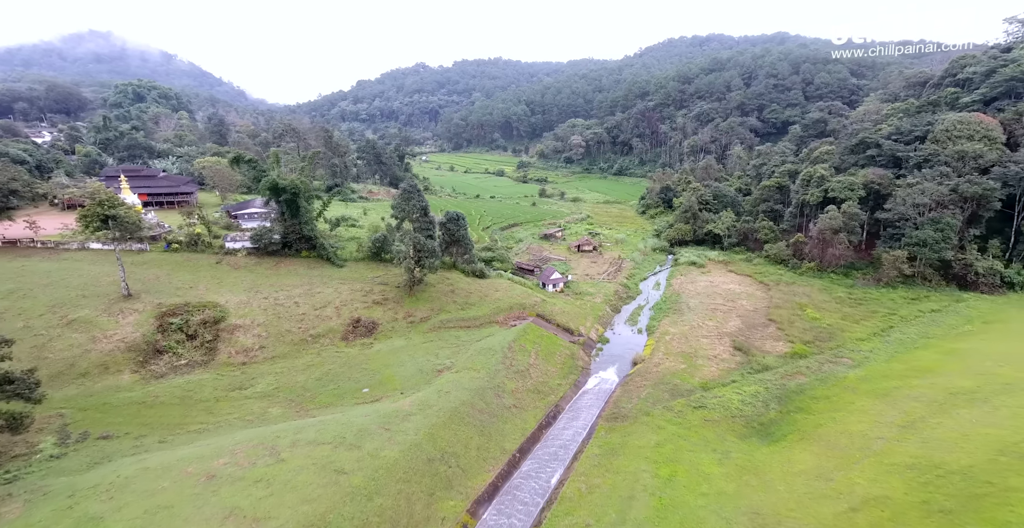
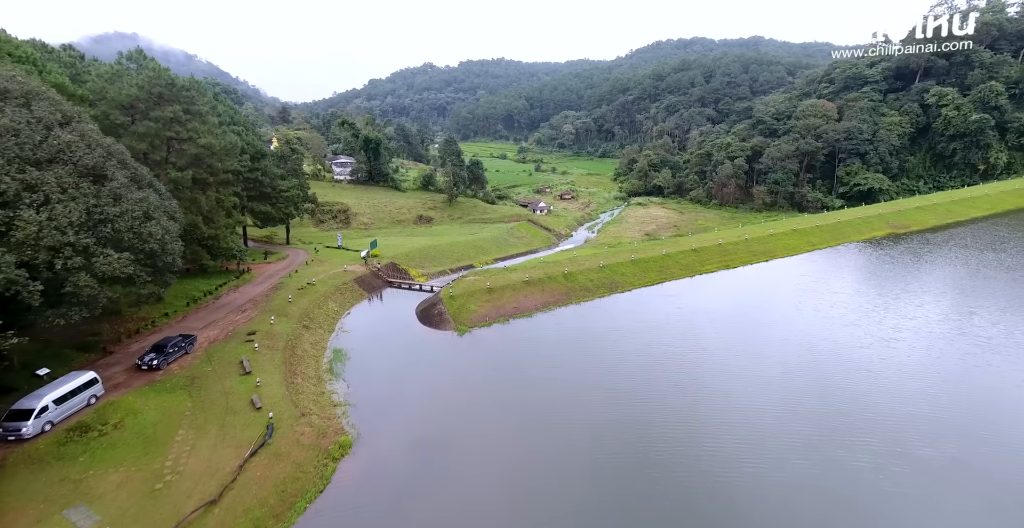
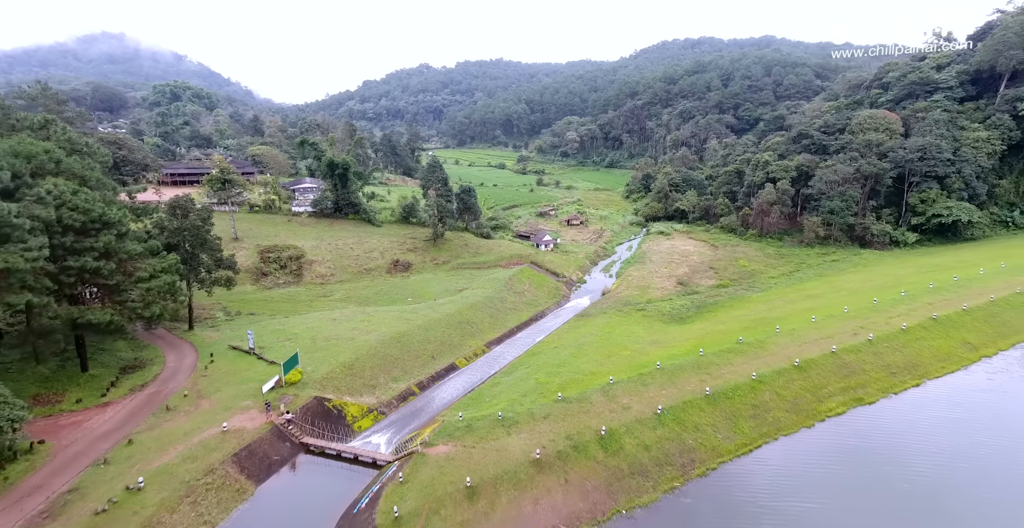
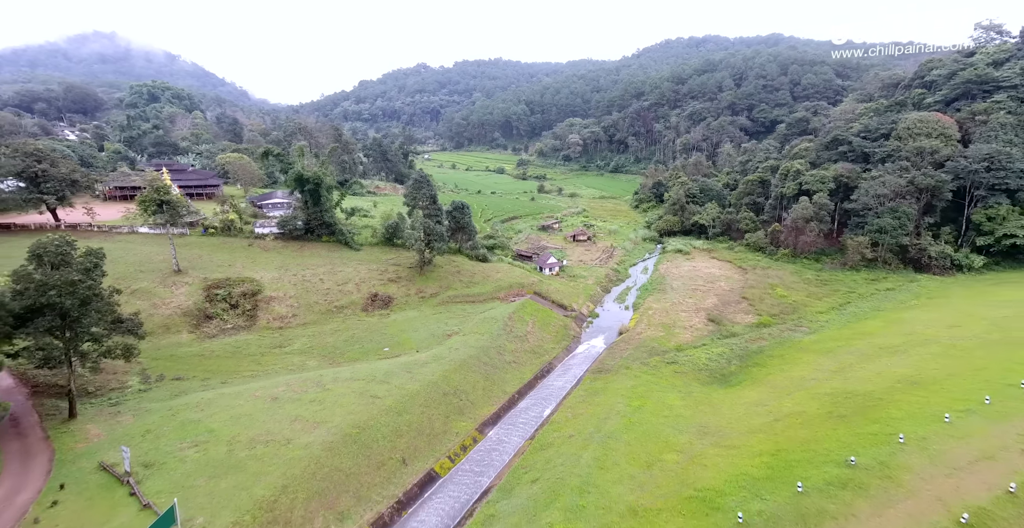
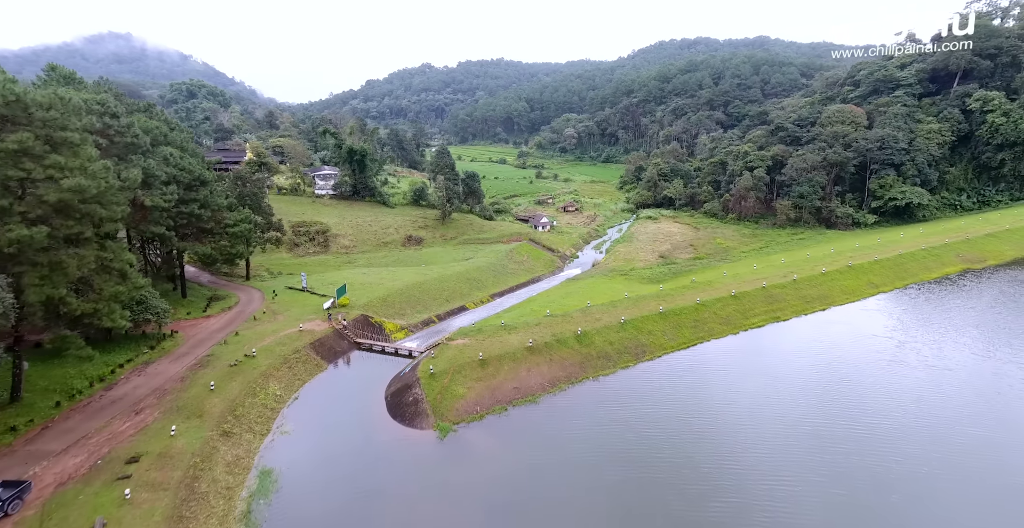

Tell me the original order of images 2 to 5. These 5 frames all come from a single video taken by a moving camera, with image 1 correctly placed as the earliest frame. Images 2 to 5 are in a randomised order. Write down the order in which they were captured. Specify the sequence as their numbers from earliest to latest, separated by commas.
4, 3, 5, 2
